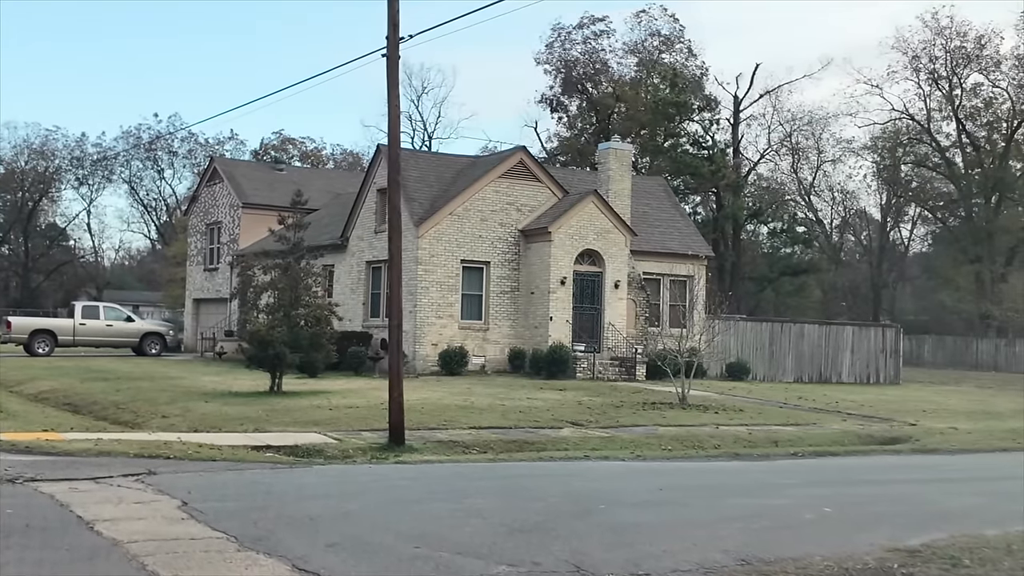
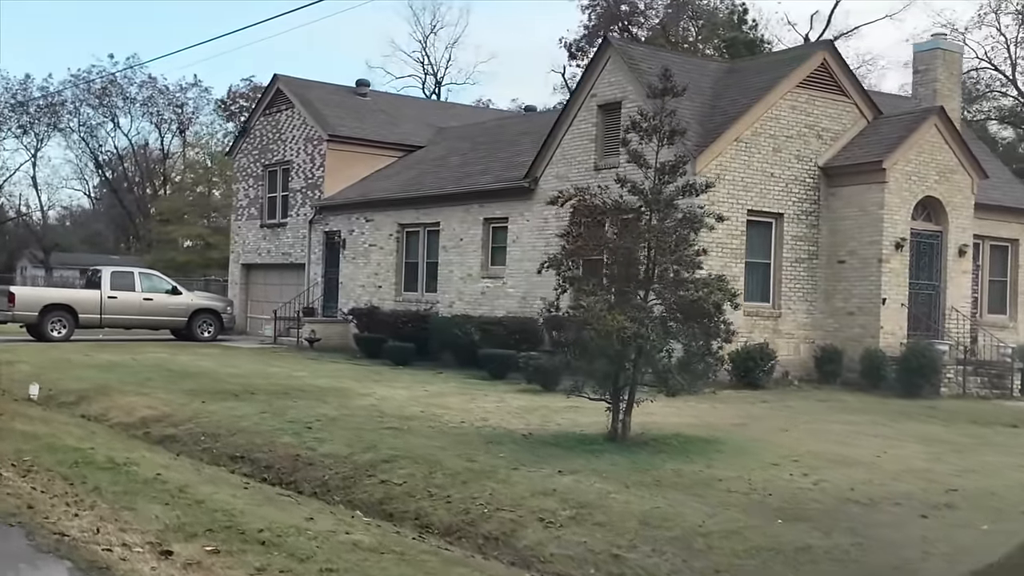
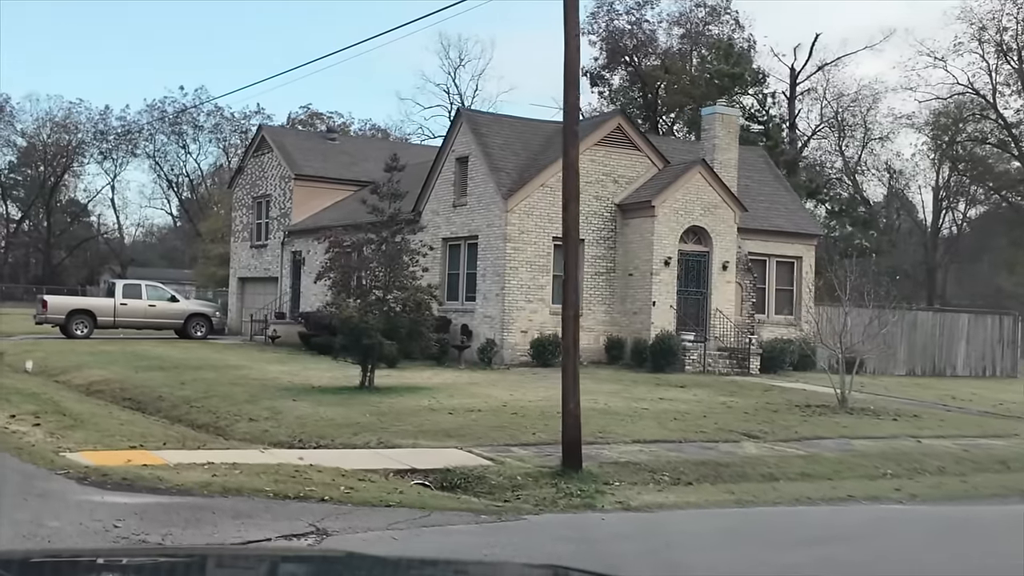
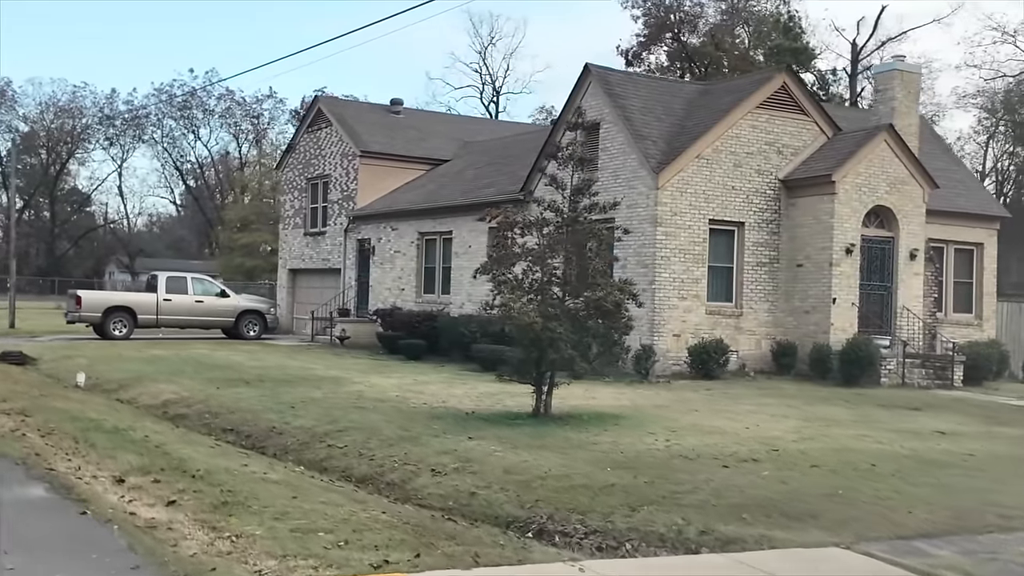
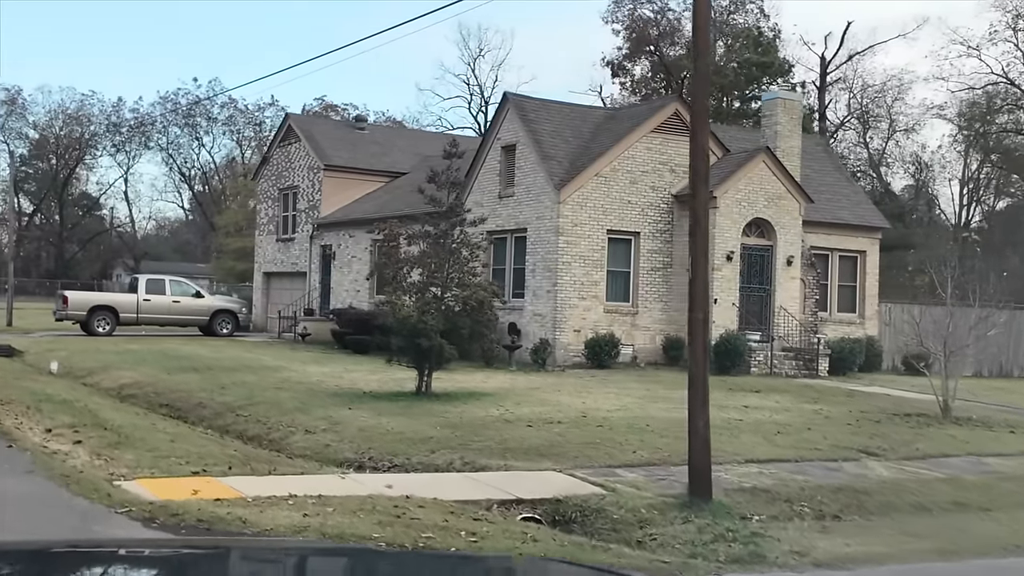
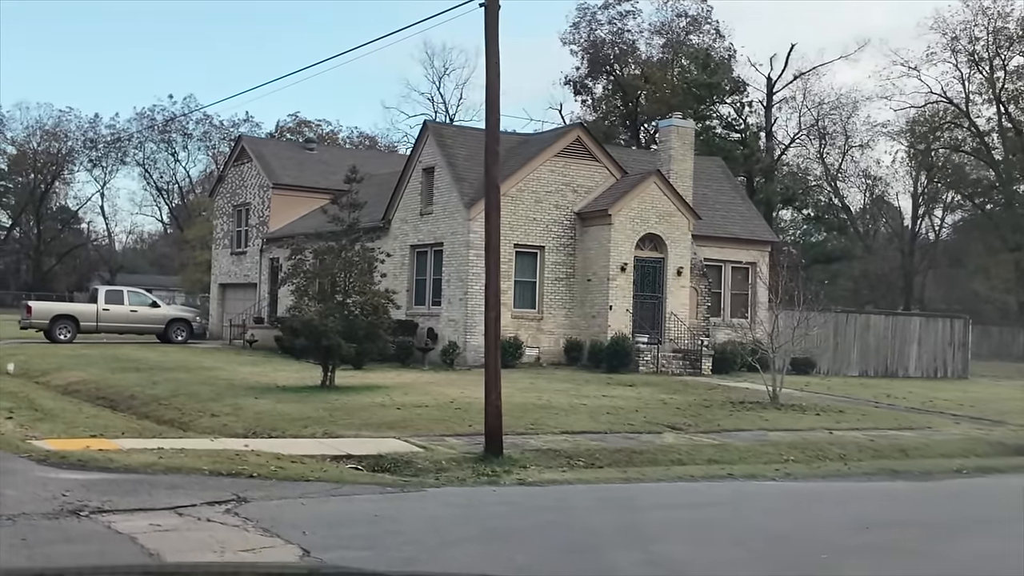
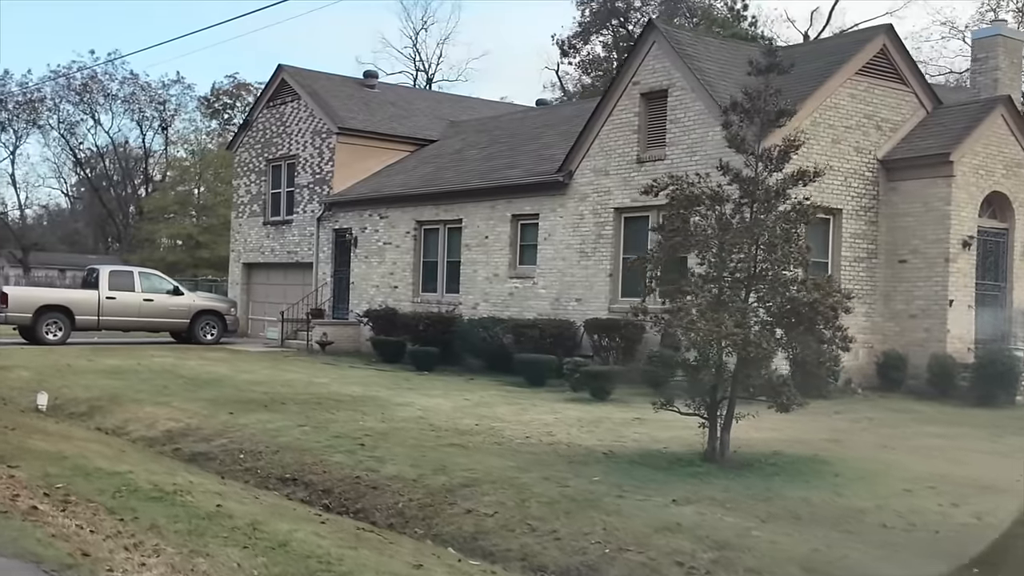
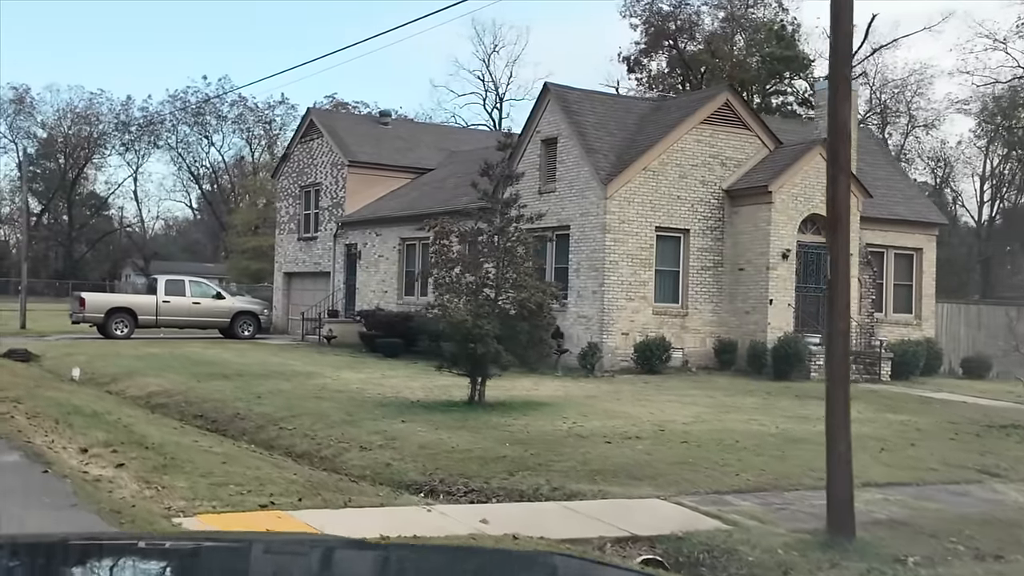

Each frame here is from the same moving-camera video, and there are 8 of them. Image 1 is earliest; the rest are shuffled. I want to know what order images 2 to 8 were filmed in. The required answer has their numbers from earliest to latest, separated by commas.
6, 3, 5, 8, 4, 2, 7
